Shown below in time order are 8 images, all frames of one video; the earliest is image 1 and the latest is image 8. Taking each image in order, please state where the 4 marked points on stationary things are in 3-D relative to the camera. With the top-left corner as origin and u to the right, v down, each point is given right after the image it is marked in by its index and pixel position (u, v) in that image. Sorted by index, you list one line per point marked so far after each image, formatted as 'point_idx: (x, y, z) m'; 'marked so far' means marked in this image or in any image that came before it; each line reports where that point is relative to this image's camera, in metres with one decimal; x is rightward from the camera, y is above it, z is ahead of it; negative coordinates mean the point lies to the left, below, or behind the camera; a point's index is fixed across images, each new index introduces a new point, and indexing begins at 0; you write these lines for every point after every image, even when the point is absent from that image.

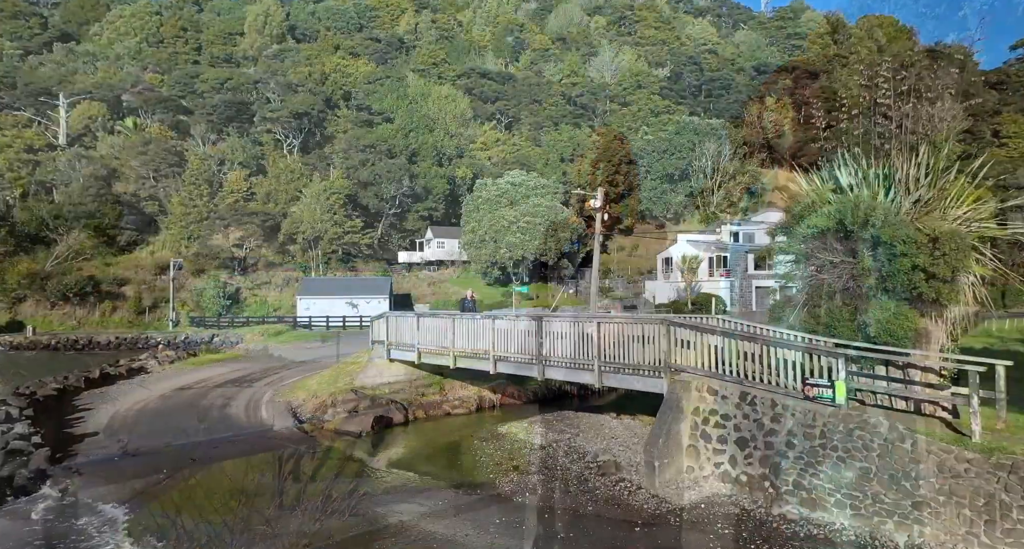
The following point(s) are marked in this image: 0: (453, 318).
0: (-1.6, -1.2, +19.8) m
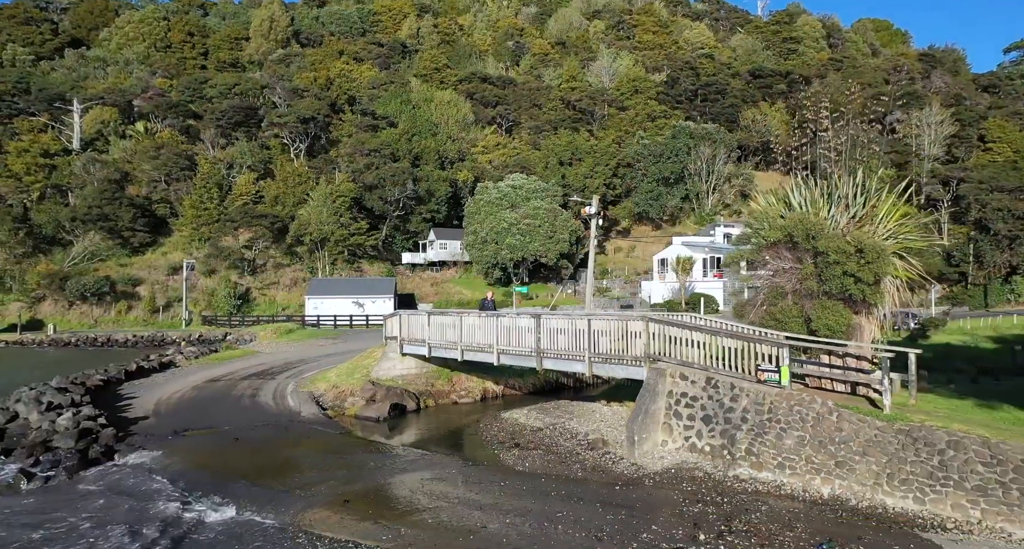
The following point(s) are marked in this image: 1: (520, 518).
0: (-1.6, -1.2, +22.1) m
1: (+0.1, -4.0, +12.8) m
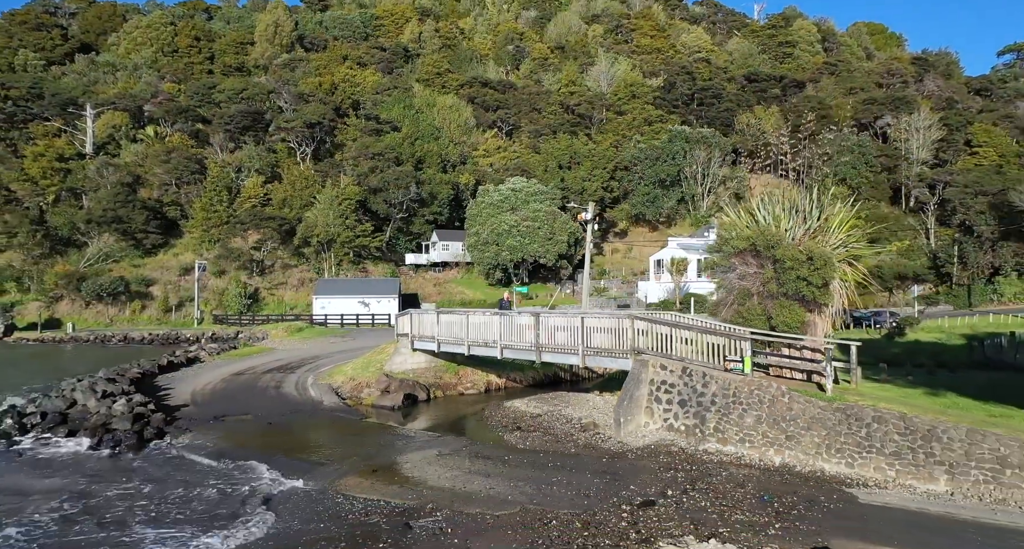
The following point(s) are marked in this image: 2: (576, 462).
0: (-1.5, -1.3, +24.5) m
1: (+0.1, -4.1, +15.2) m
2: (+1.3, -4.0, +16.6) m
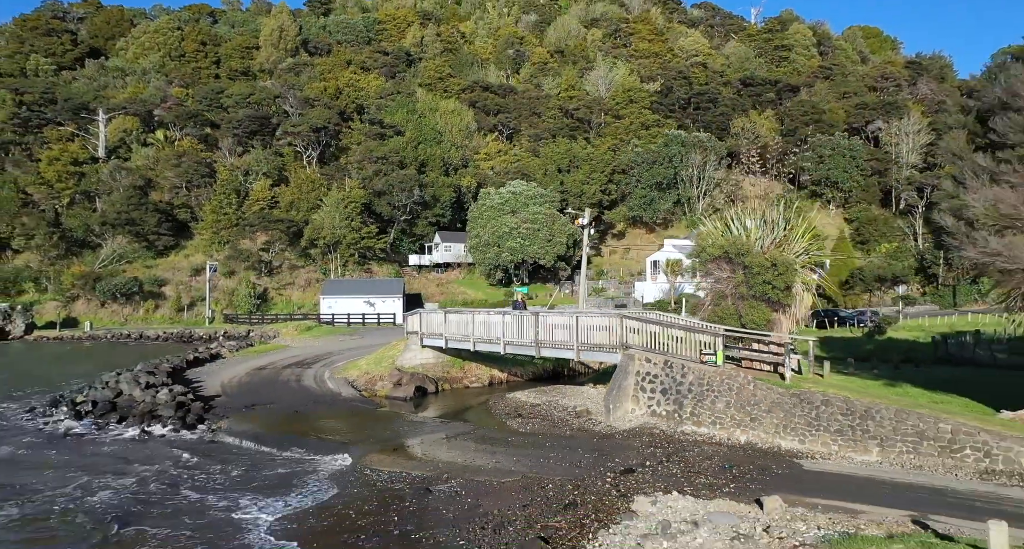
0: (-1.4, -1.4, +26.8) m
1: (+0.2, -4.2, +17.5) m
2: (+1.4, -4.1, +18.9) m
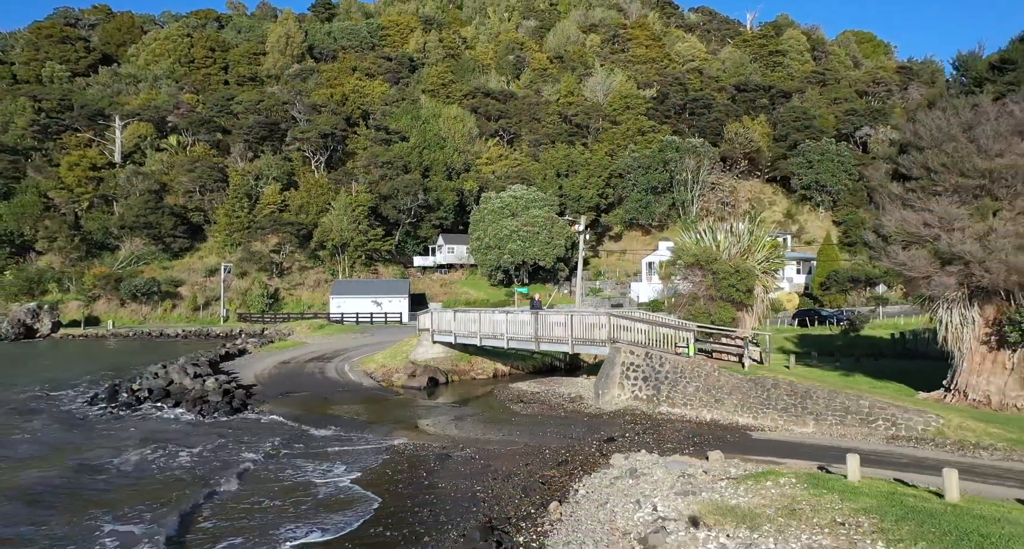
0: (-1.4, -1.5, +30.1) m
1: (+0.3, -4.3, +20.8) m
2: (+1.5, -4.3, +22.2) m
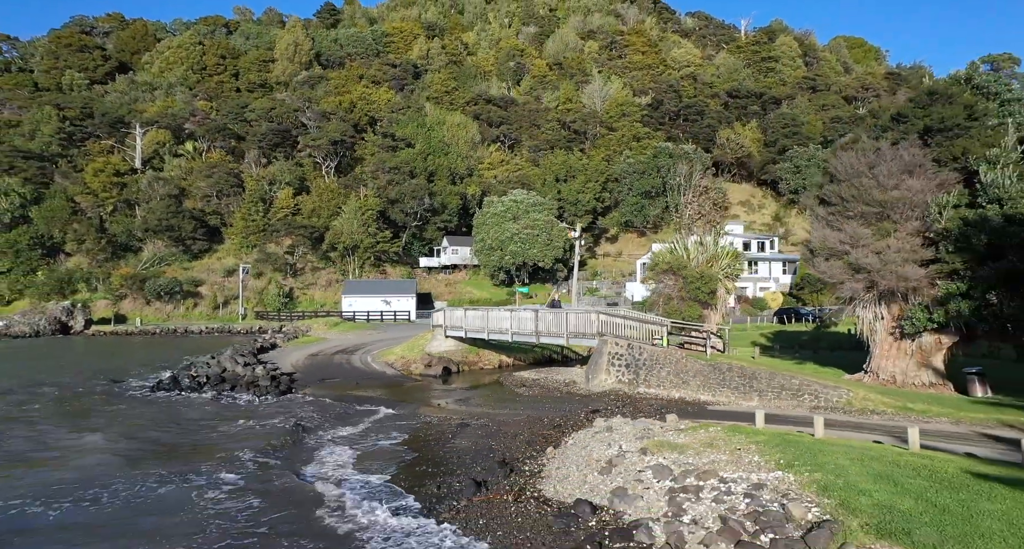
0: (-1.2, -1.7, +34.6) m
1: (+0.4, -4.5, +25.3) m
2: (+1.6, -4.4, +26.7) m
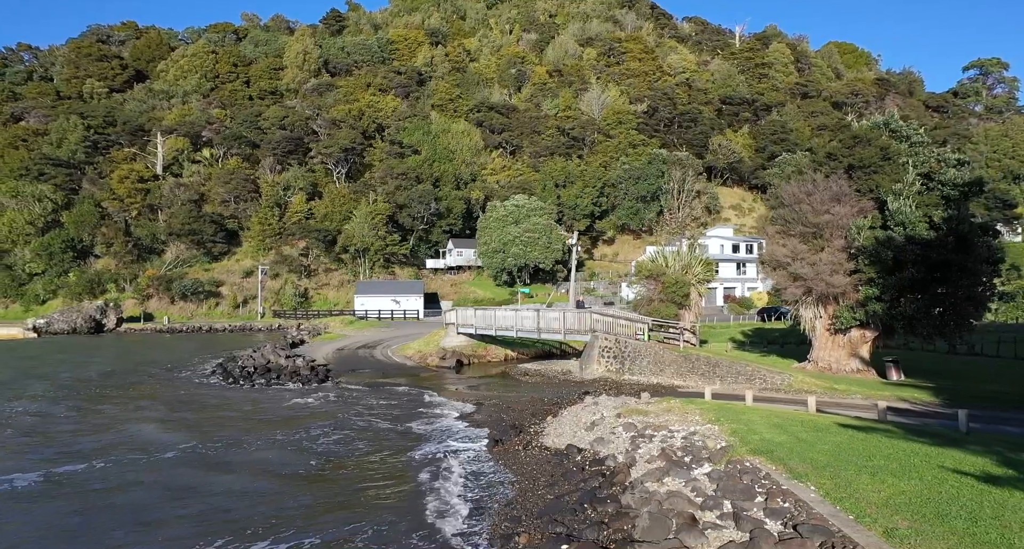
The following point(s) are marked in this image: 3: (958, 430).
0: (-1.0, -1.9, +39.5) m
1: (+0.7, -4.7, +30.3) m
2: (+1.8, -4.7, +31.7) m
3: (+9.7, -3.4, +16.7) m
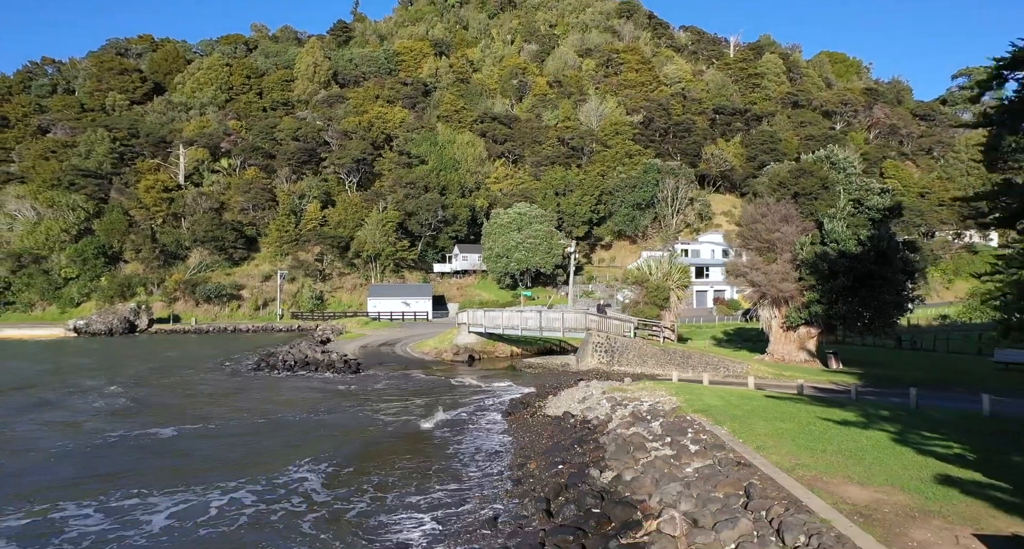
0: (-0.7, -2.2, +45.0) m
1: (+1.0, -5.1, +35.7) m
2: (+2.2, -5.0, +37.2) m
3: (+10.0, -3.7, +22.2) m
